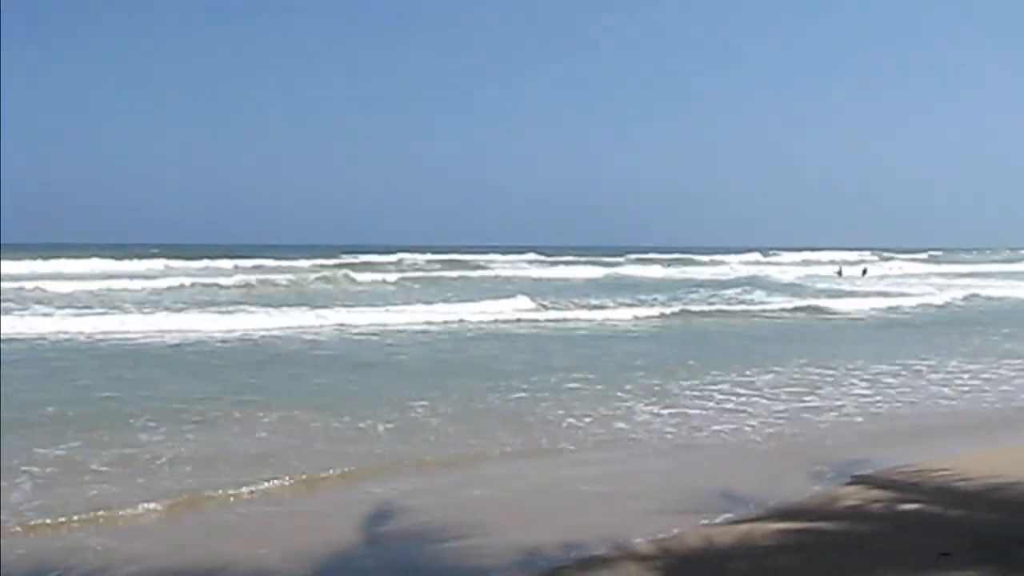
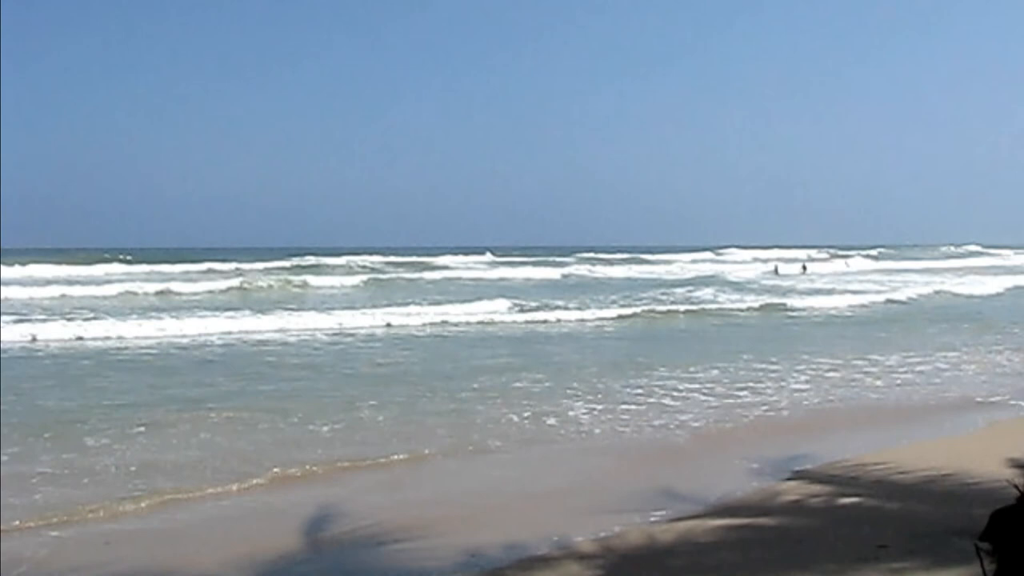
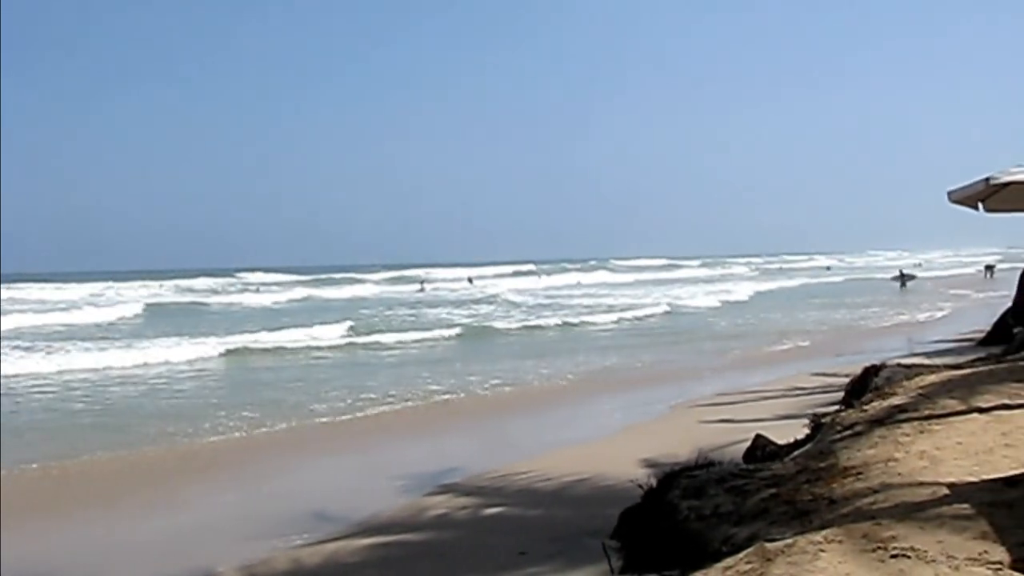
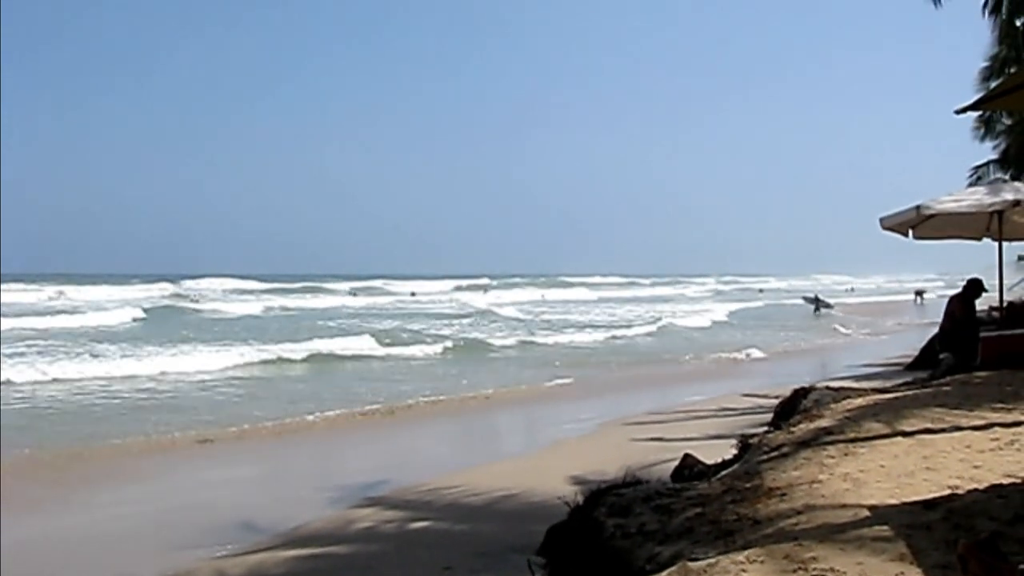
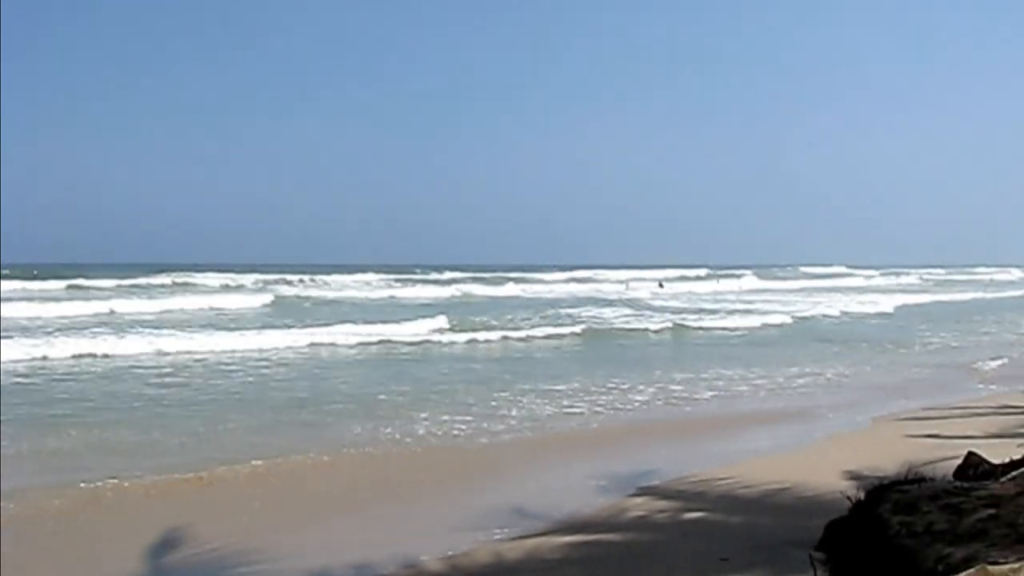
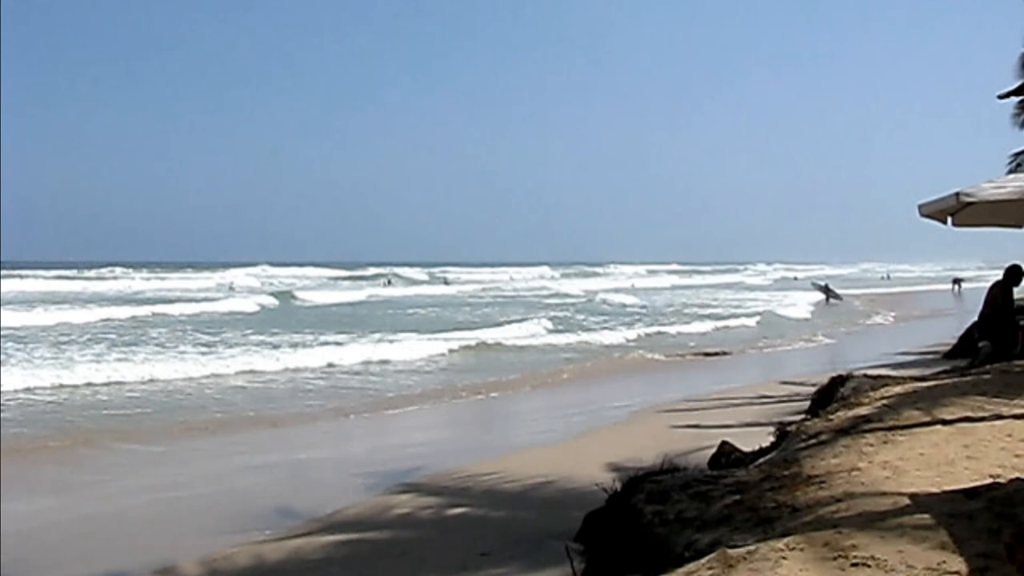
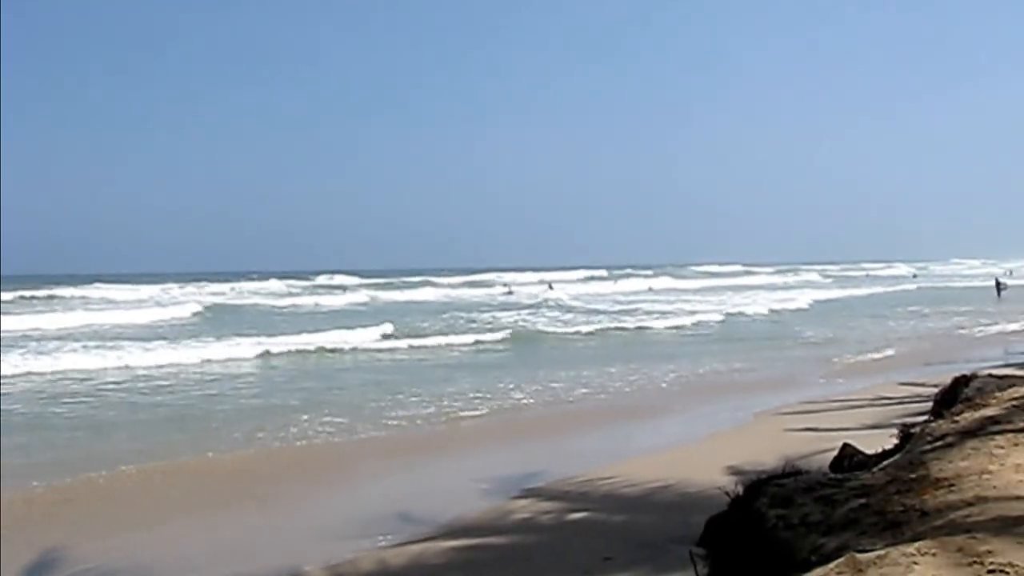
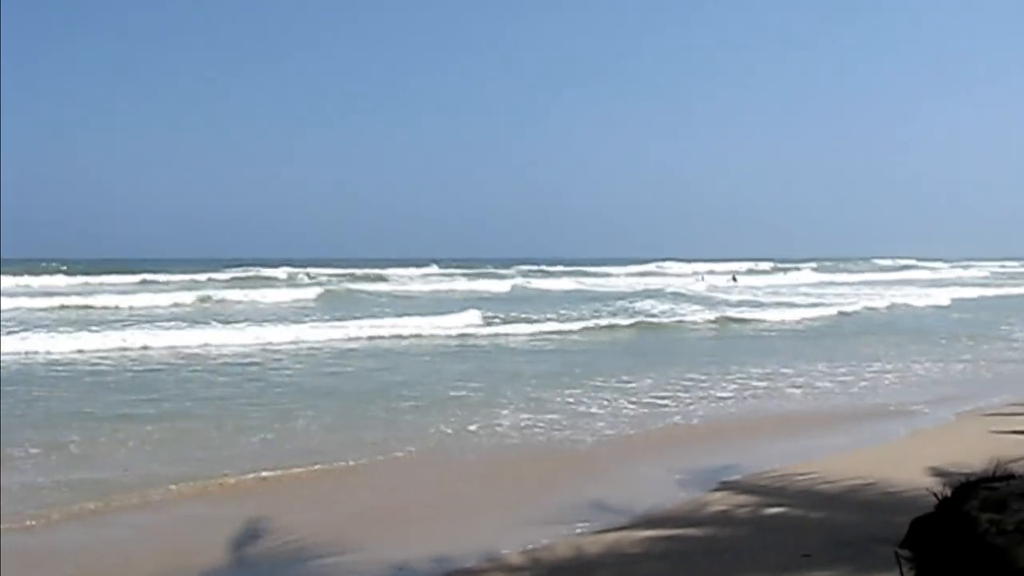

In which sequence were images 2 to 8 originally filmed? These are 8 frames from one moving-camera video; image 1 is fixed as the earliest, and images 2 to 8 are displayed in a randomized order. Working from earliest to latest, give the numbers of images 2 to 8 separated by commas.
2, 8, 5, 7, 3, 4, 6
